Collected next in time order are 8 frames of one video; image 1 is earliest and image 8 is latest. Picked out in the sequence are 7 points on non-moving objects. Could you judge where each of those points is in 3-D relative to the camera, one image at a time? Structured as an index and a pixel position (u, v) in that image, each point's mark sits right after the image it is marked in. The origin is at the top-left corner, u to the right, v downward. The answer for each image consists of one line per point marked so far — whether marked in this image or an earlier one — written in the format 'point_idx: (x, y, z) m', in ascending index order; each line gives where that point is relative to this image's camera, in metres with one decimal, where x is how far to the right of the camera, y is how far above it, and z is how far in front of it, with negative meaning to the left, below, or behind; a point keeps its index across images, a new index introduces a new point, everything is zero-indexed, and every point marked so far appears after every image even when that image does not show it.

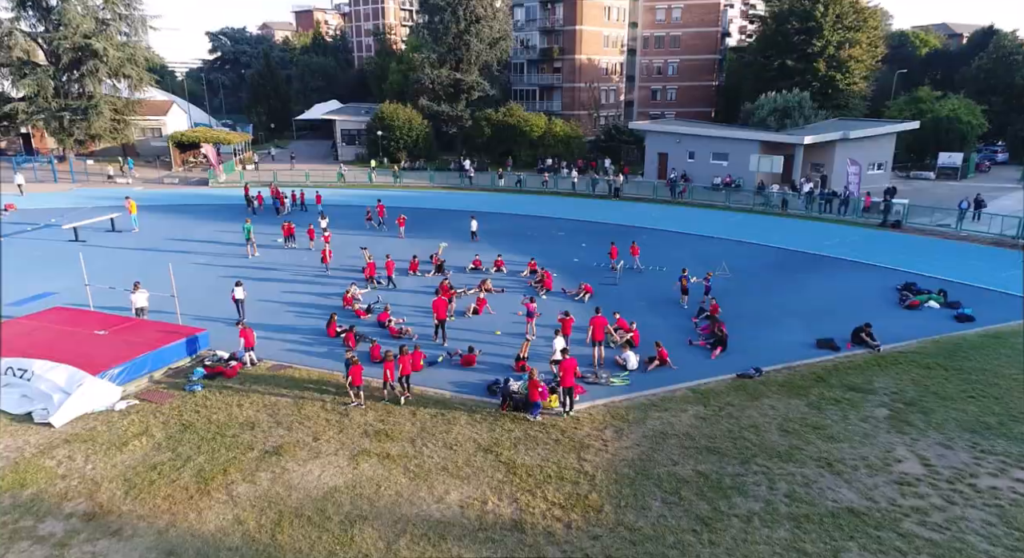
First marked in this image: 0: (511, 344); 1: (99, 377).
0: (-0.1, -1.7, +17.1) m
1: (-8.7, -2.1, +13.2) m
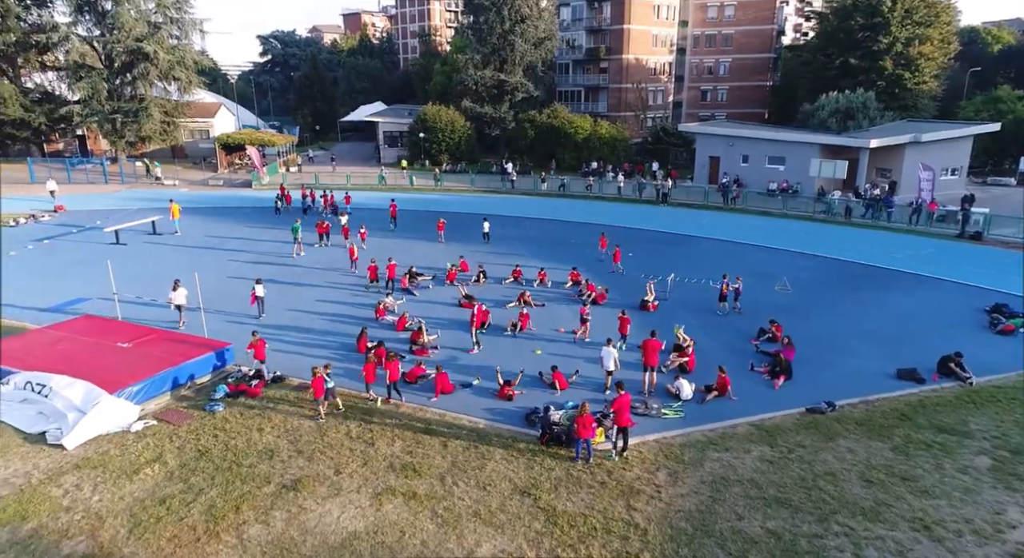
0: (+1.0, -2.1, +15.9) m
1: (-7.9, -2.3, +12.5) m
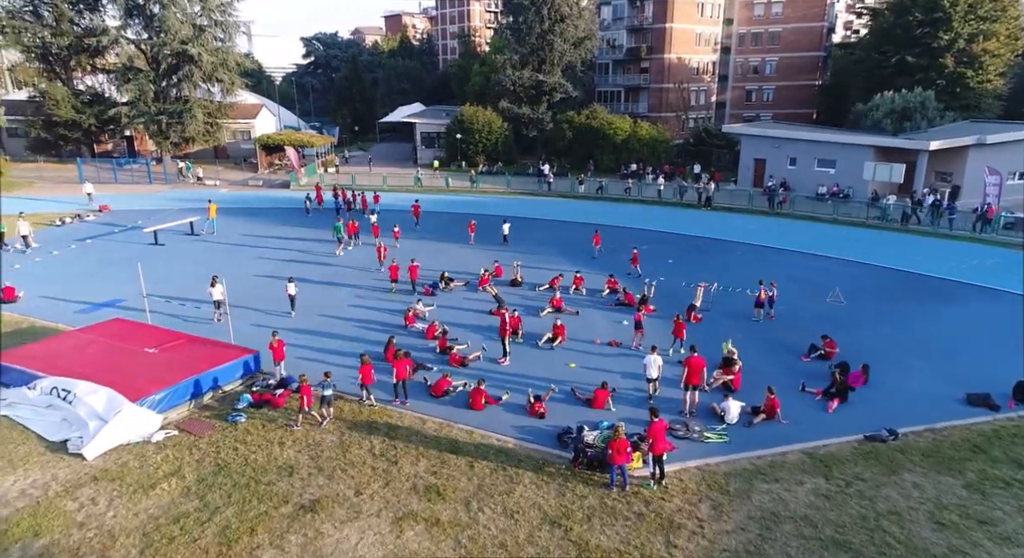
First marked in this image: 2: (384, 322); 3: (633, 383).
0: (+1.8, -2.4, +15.1) m
1: (-7.3, -2.4, +12.2) m
2: (-3.8, -1.3, +18.8) m
3: (+2.9, -2.4, +14.8) m
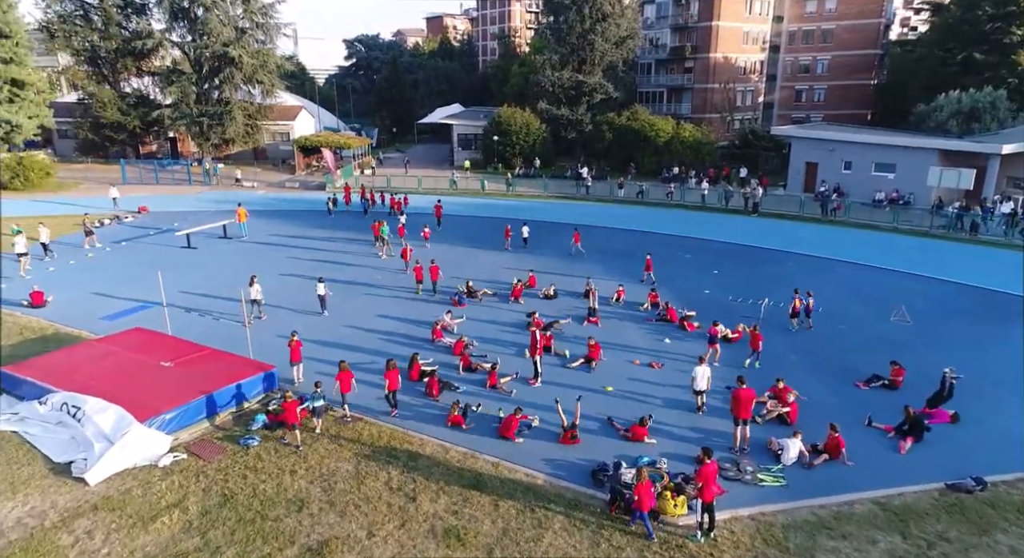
0: (+2.5, -2.8, +13.9) m
1: (-6.7, -2.7, +11.5) m
2: (-2.8, -1.6, +17.9) m
3: (+3.5, -2.8, +13.5) m
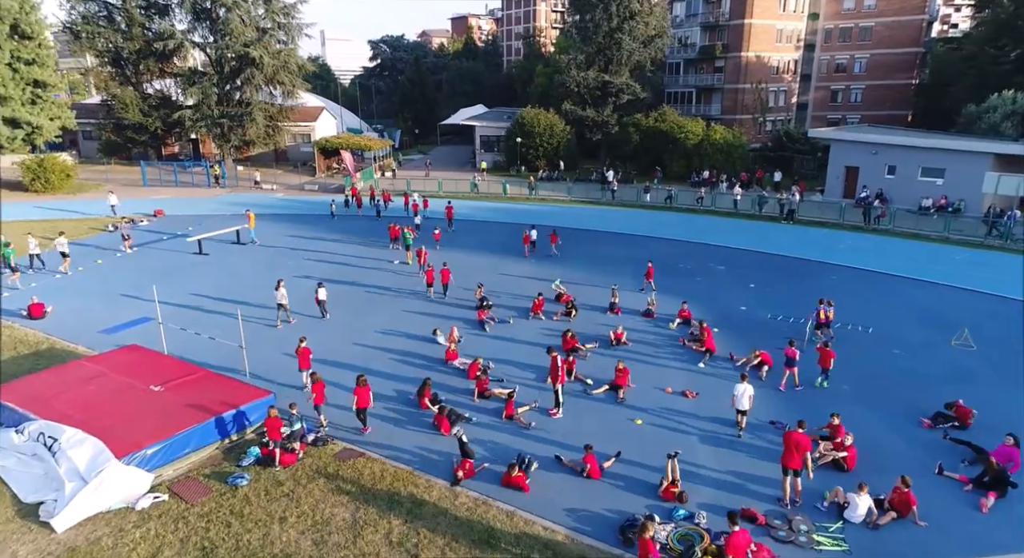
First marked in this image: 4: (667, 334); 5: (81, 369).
0: (+2.8, -3.2, +12.4) m
1: (-6.4, -3.0, +10.4) m
2: (-2.3, -2.0, +16.7) m
3: (+3.9, -3.3, +12.0) m
4: (+4.5, -1.6, +18.1) m
5: (-9.4, -2.0, +13.7) m
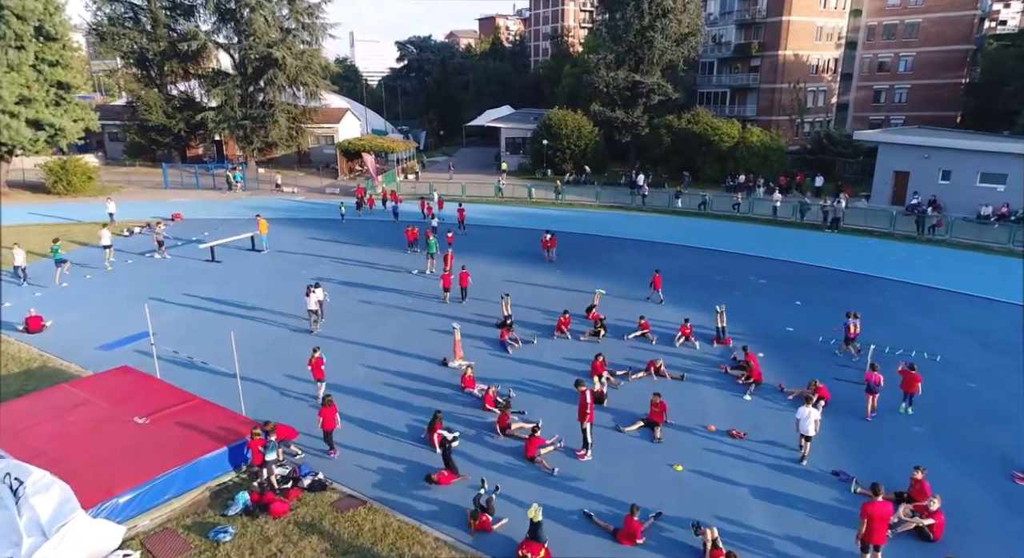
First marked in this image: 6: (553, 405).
0: (+3.2, -3.7, +10.8) m
1: (-6.1, -3.4, +9.2) m
2: (-1.7, -2.4, +15.3) m
3: (+4.3, -3.8, +10.4) m
4: (+5.1, -2.1, +16.4) m
5: (-8.9, -2.3, +12.5) m
6: (+0.9, -2.8, +13.9) m
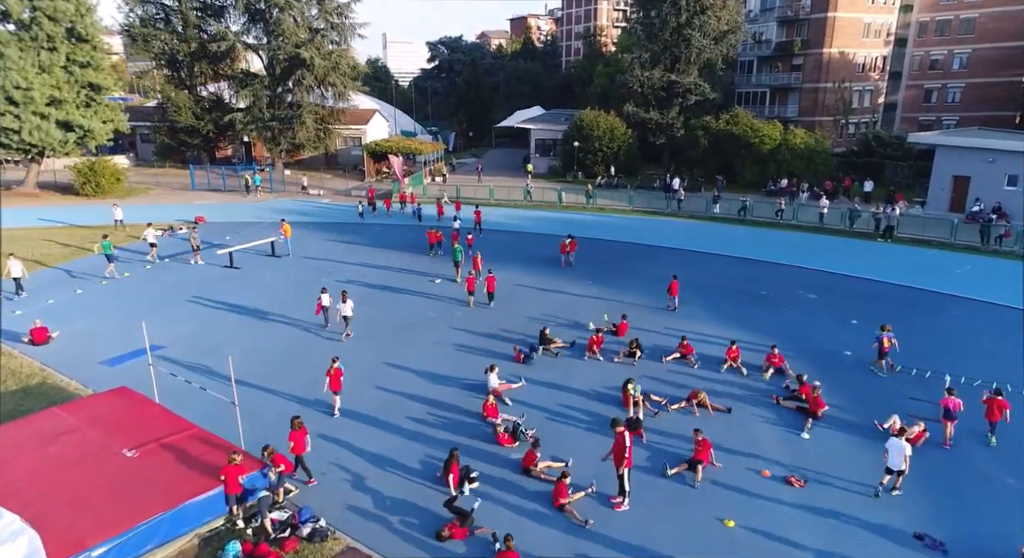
0: (+3.6, -4.1, +9.3) m
1: (-5.8, -3.7, +8.1) m
2: (-1.1, -2.8, +14.0) m
3: (+4.6, -4.2, +8.8) m
4: (+5.8, -2.5, +14.8) m
5: (-8.5, -2.6, +11.6) m
6: (+1.5, -3.2, +12.5) m
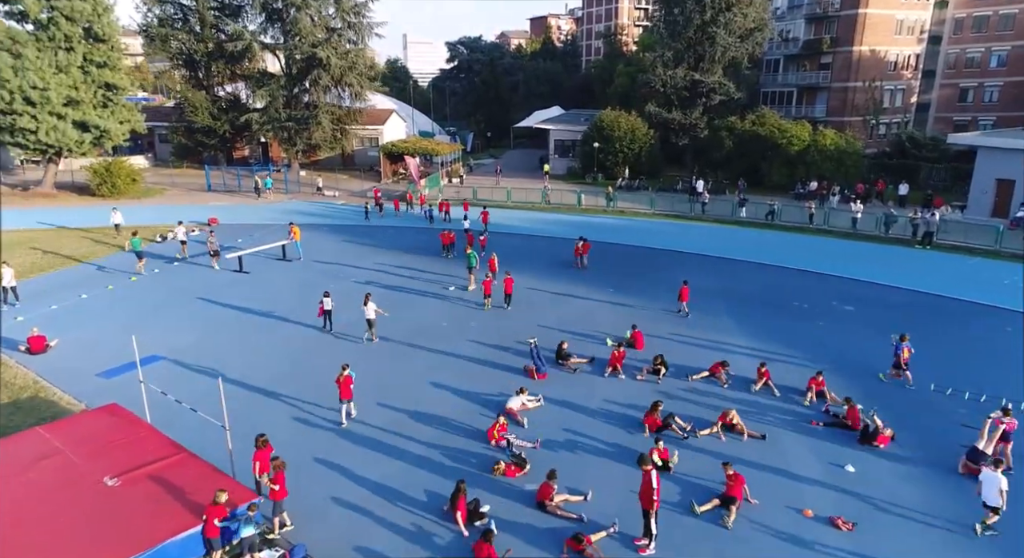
0: (+3.8, -4.4, +8.2) m
1: (-5.6, -3.9, +7.3) m
2: (-0.8, -3.0, +13.0) m
3: (+4.8, -4.5, +7.7) m
4: (+6.1, -2.8, +13.7) m
5: (-8.2, -2.8, +10.8) m
6: (+1.7, -3.4, +11.4) m
